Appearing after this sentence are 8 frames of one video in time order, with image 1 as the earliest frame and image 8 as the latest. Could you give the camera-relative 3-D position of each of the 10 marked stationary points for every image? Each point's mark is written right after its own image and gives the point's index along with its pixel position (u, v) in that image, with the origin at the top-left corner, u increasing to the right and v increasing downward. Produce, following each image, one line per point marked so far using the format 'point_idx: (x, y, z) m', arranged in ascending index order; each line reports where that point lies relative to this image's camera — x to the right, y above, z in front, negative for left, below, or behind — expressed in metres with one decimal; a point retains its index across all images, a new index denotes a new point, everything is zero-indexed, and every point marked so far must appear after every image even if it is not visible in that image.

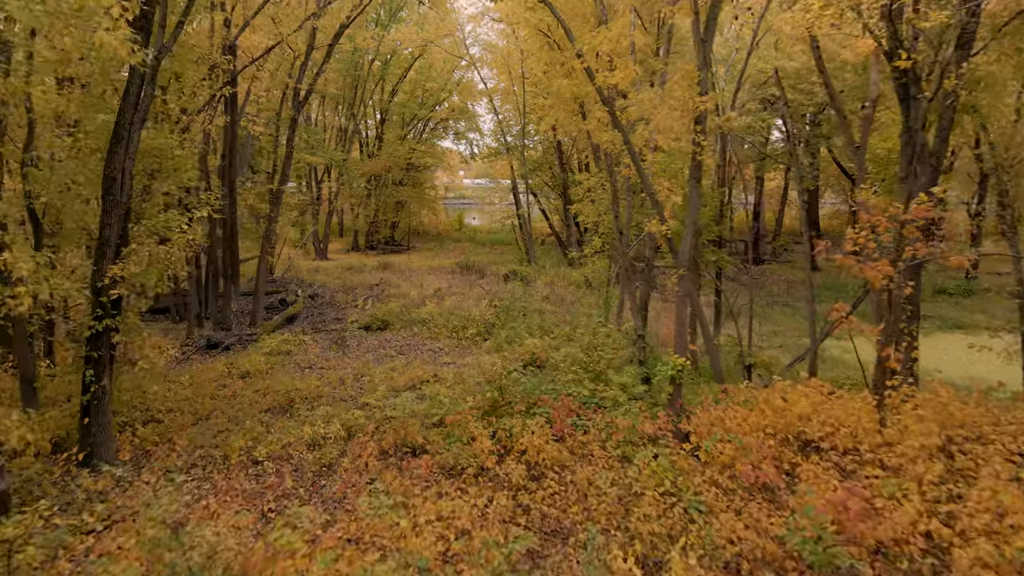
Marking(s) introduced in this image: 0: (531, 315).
0: (+0.3, -0.5, +11.7) m
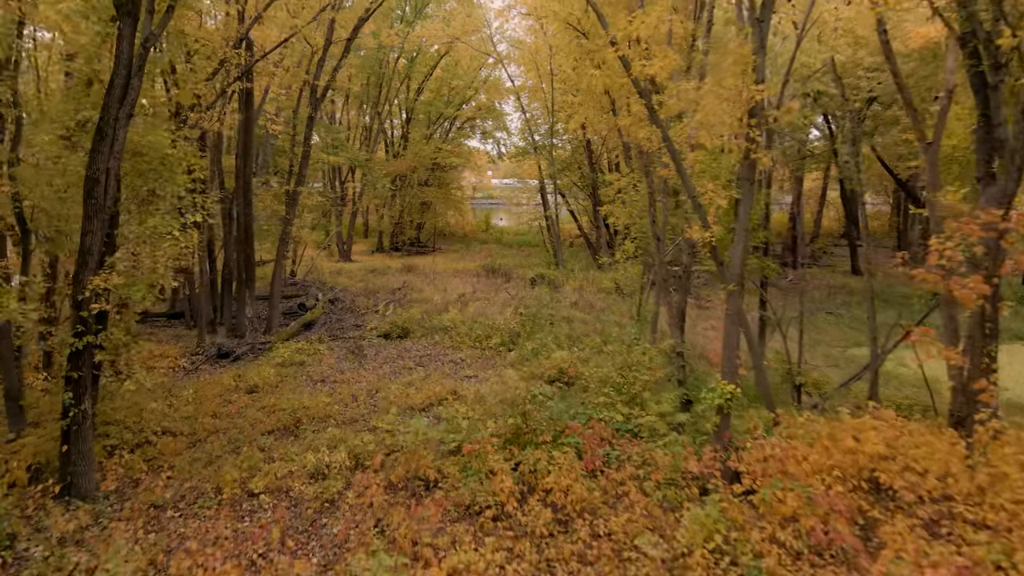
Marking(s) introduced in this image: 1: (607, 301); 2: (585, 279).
0: (+0.7, -0.6, +11.1) m
1: (+1.8, -0.3, +13.7) m
2: (+1.7, +0.1, +17.2) m
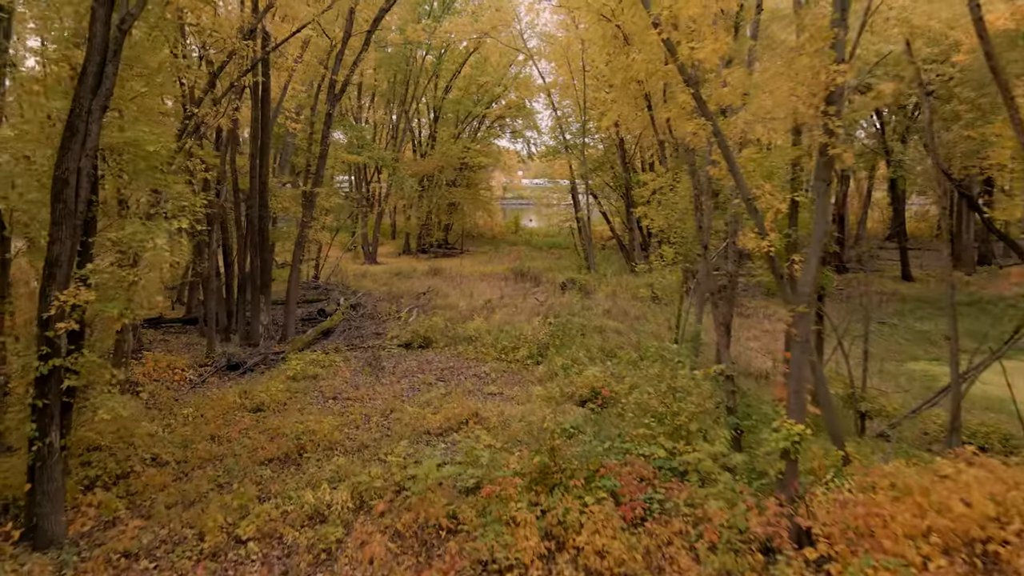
0: (+1.1, -0.7, +10.3) m
1: (+2.3, -0.5, +12.8) m
2: (+2.4, 0.0, +16.4) m
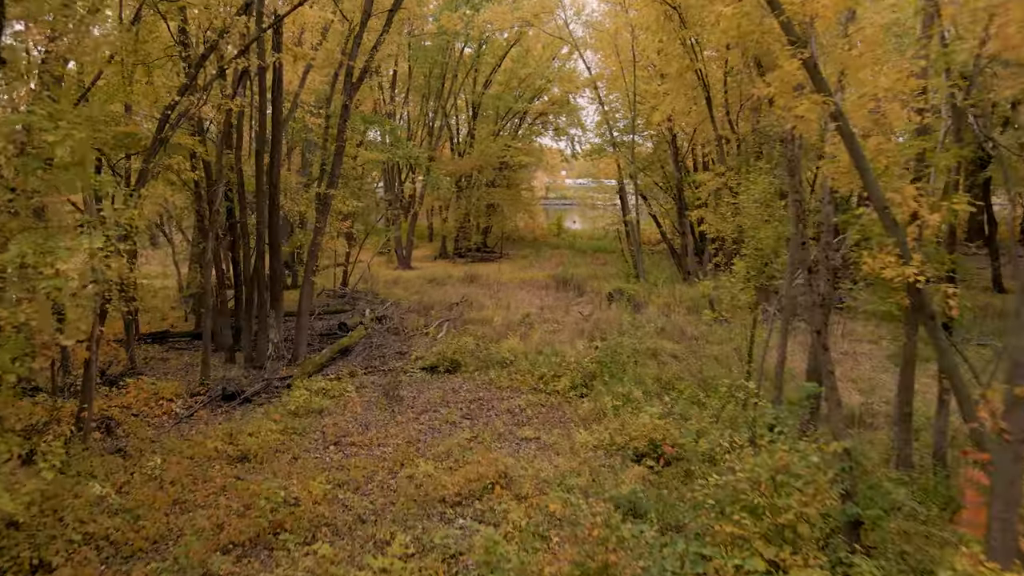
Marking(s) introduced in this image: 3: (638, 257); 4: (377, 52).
0: (+1.6, -0.9, +8.8) m
1: (+2.9, -0.7, +11.3) m
2: (+3.2, -0.2, +14.8) m
3: (+3.0, +0.7, +17.7) m
4: (-1.7, +3.1, +9.6) m
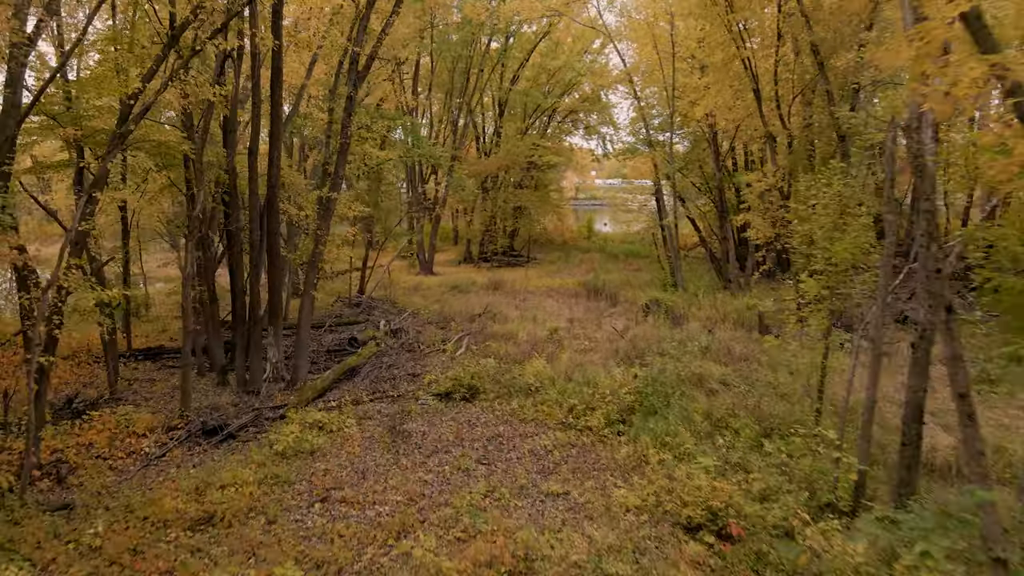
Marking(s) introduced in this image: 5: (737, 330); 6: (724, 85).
0: (+1.9, -1.1, +7.5) m
1: (+3.3, -0.9, +10.0) m
2: (+3.7, -0.4, +13.5) m
3: (+3.6, +0.5, +16.4) m
4: (-1.4, +2.9, +8.4) m
5: (+3.6, -0.7, +11.7) m
6: (+4.1, +3.9, +14.1) m
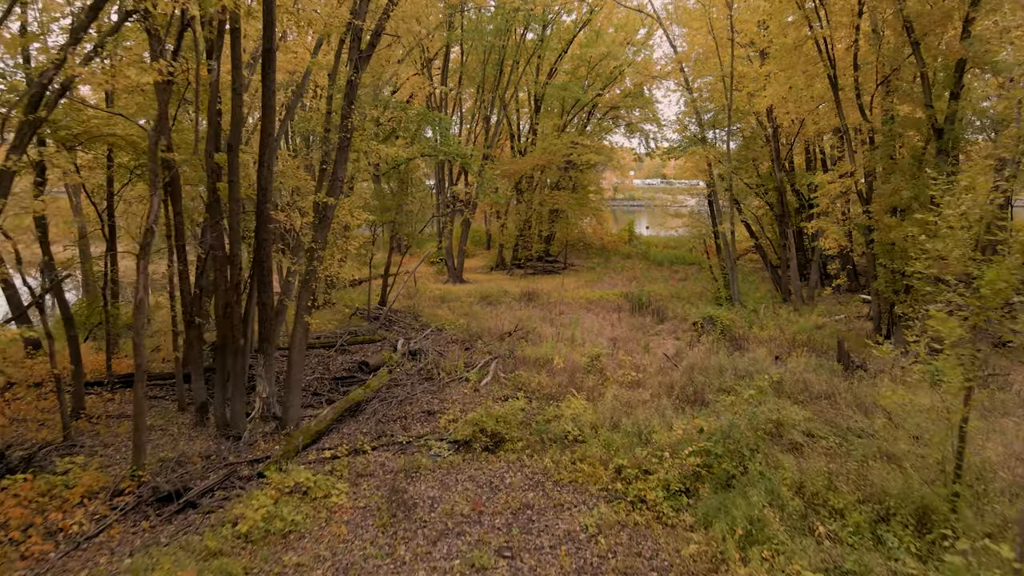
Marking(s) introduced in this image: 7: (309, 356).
0: (+2.1, -1.4, +5.9) m
1: (+3.7, -1.2, +8.2) m
2: (+4.3, -0.7, +11.7) m
3: (+4.3, +0.3, +14.6) m
4: (-1.1, +2.6, +7.0) m
5: (+4.0, -0.9, +10.0) m
6: (+4.7, +3.6, +12.4) m
7: (-3.0, -1.0, +10.8) m
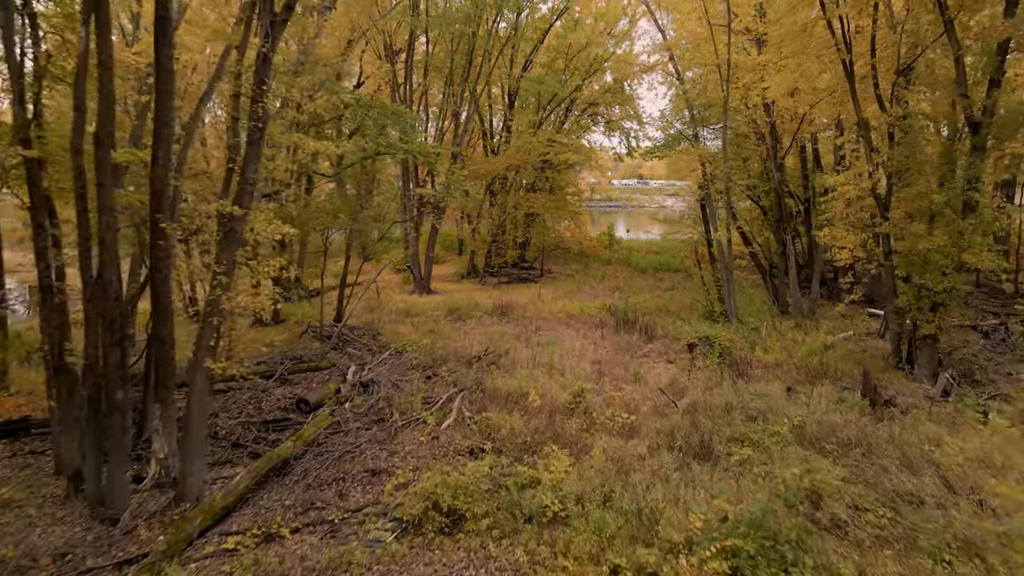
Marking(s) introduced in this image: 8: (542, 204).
0: (+1.9, -1.6, +4.4) m
1: (+3.4, -1.4, +6.8) m
2: (+3.8, -0.9, +10.3) m
3: (+3.8, 0.0, +13.2) m
4: (-1.4, +2.4, +5.3) m
5: (+3.7, -1.2, +8.5) m
6: (+4.2, +3.4, +10.9) m
7: (-3.4, -1.3, +9.1) m
8: (+0.8, +2.2, +19.5) m
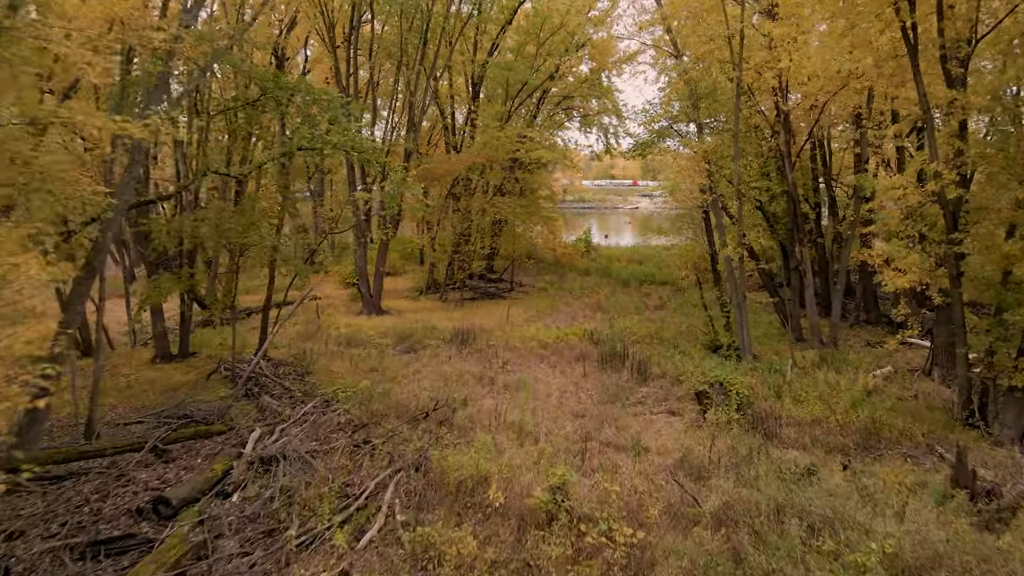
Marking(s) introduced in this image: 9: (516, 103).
0: (+1.6, -2.0, +2.0) m
1: (+3.0, -1.8, +4.4) m
2: (+3.4, -1.3, +7.9) m
3: (+3.2, -0.4, +10.8) m
4: (-1.7, +2.0, +2.8) m
5: (+3.3, -1.5, +6.2) m
6: (+3.7, +3.0, +8.6) m
7: (-3.8, -1.7, +6.5) m
8: (0.0, +1.8, +17.0) m
9: (+0.1, +4.5, +18.1) m
